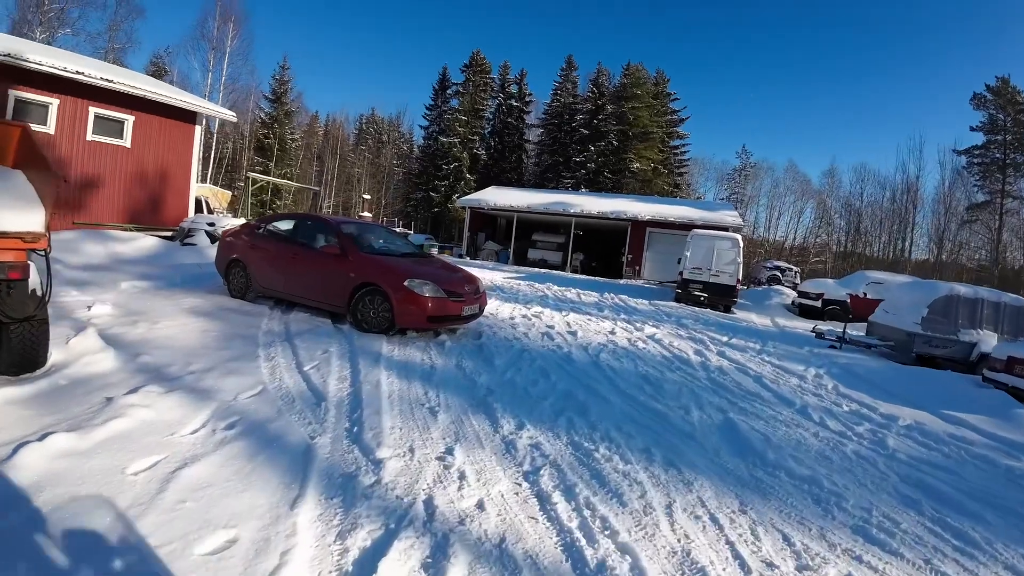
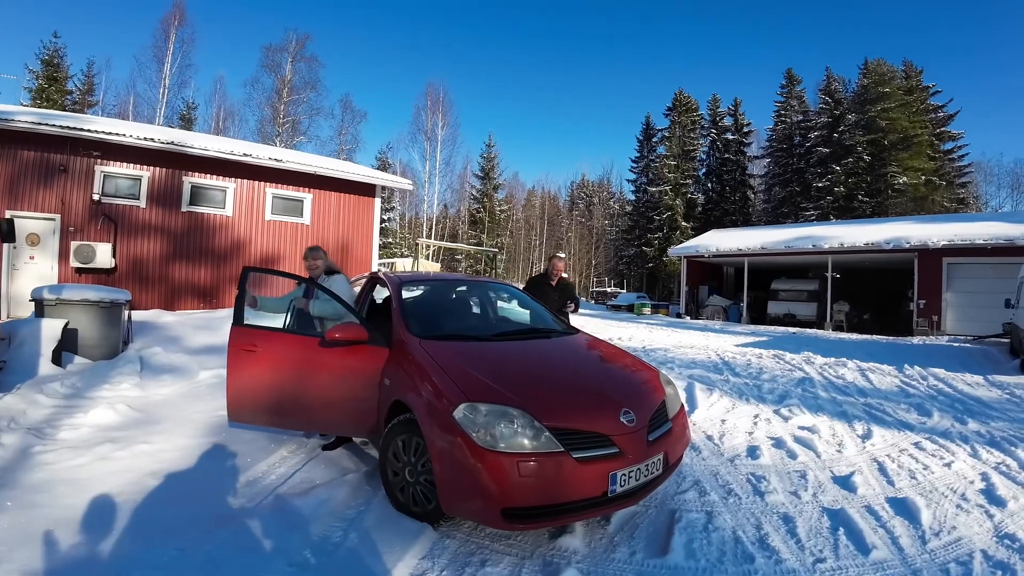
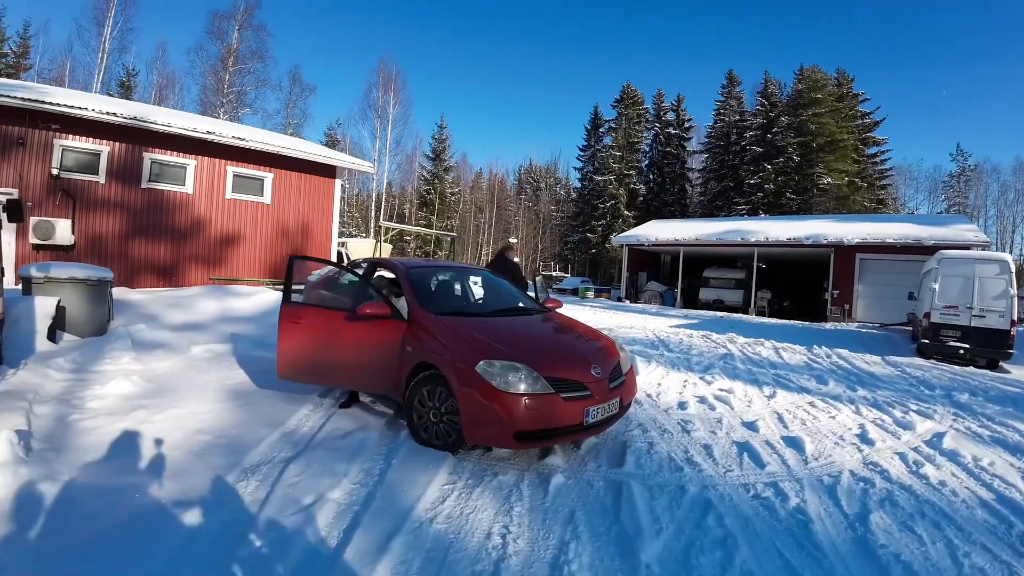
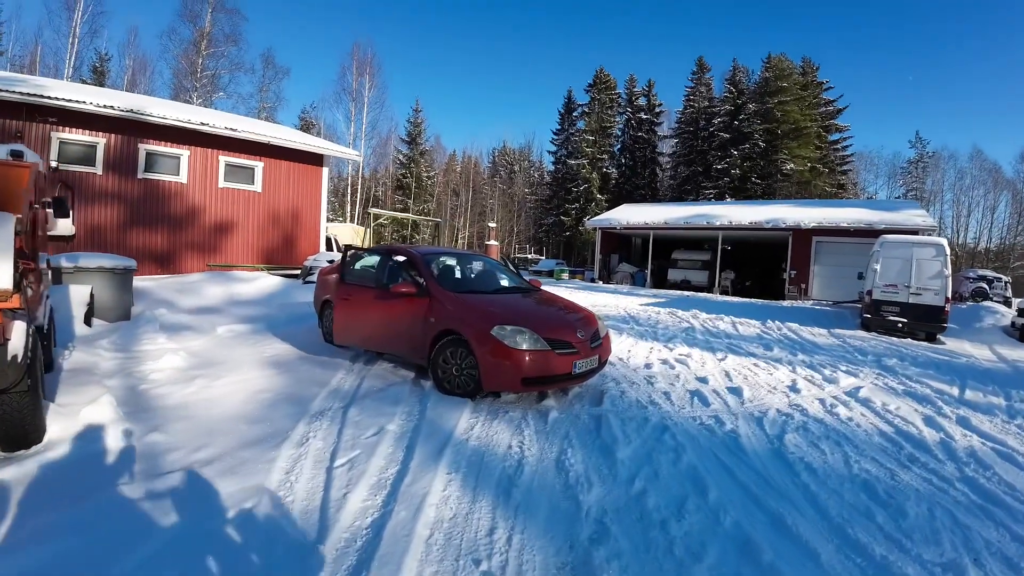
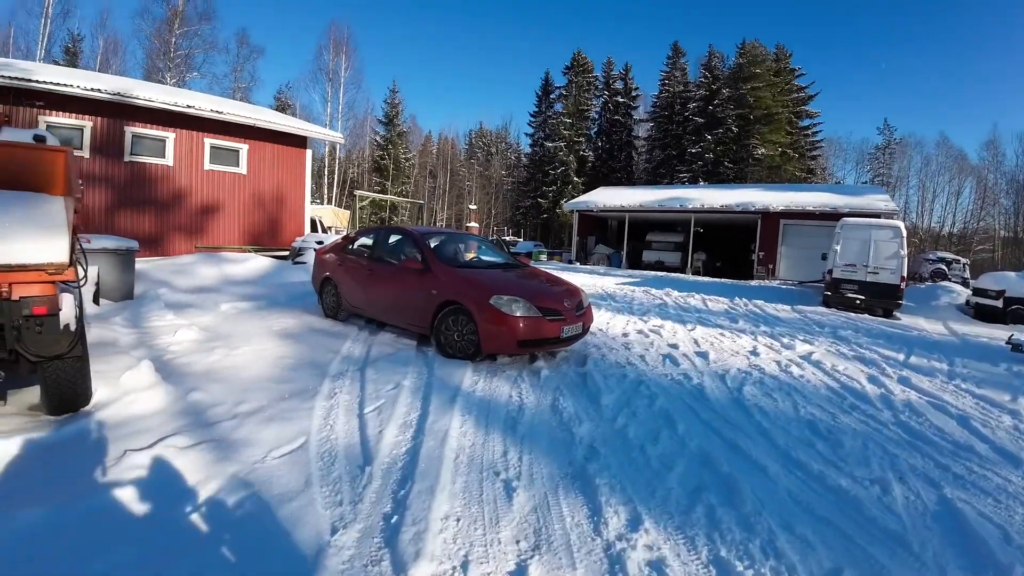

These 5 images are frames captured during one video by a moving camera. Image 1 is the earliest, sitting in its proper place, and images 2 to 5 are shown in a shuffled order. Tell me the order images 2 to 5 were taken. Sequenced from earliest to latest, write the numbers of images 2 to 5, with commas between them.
5, 4, 3, 2
